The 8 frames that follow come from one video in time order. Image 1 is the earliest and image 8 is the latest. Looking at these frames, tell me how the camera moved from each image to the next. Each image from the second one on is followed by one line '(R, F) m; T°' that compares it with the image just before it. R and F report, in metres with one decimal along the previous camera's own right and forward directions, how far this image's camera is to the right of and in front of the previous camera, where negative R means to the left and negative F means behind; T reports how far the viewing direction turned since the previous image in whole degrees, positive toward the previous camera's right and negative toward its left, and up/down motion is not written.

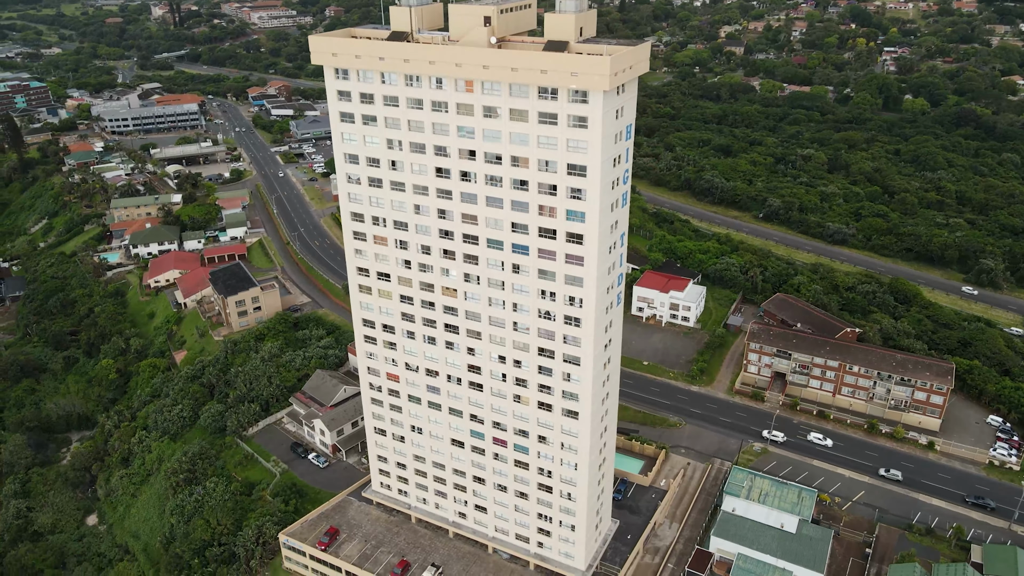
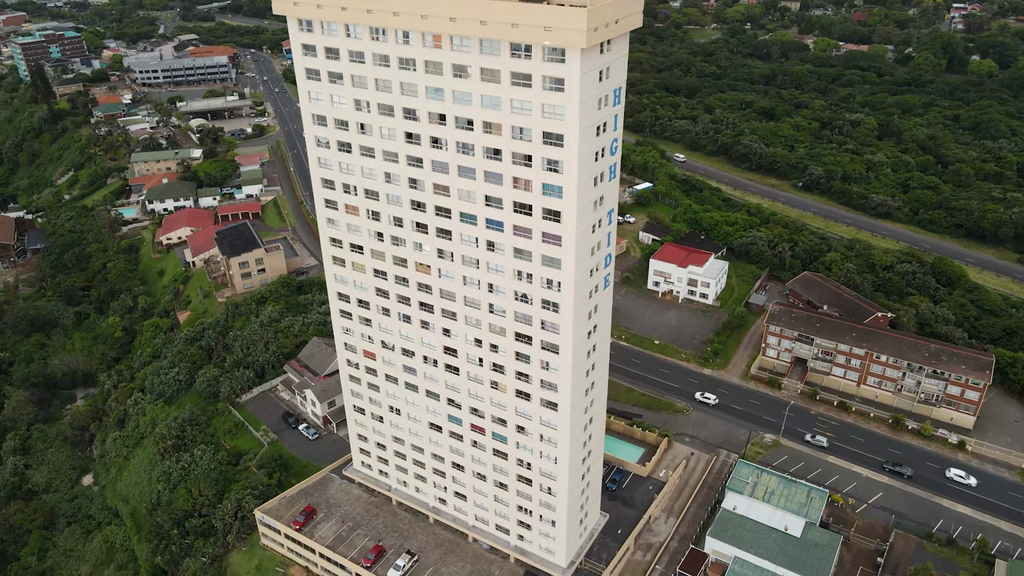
(+5.6, +6.1) m; -3°
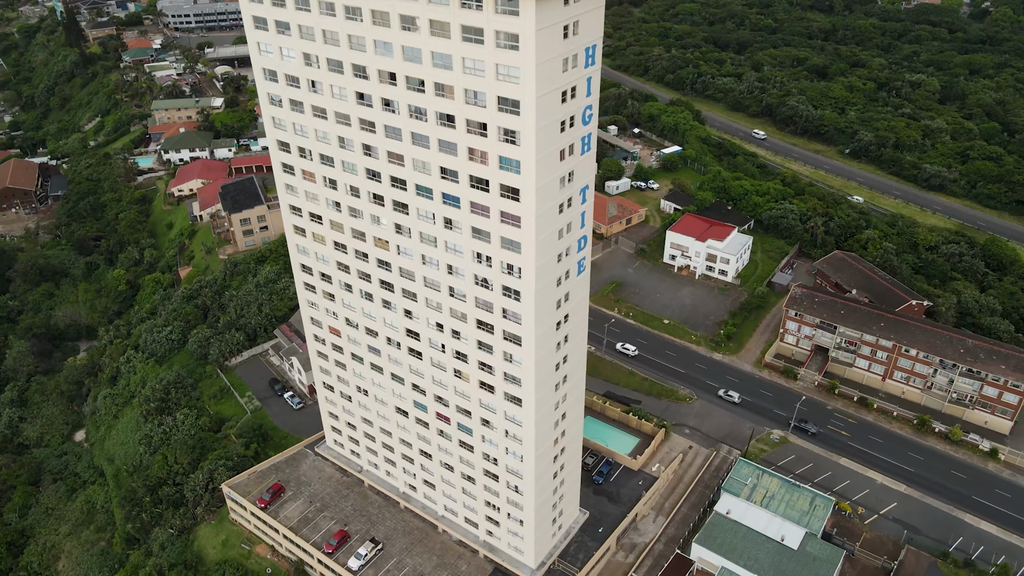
(+6.3, +6.6) m; -4°
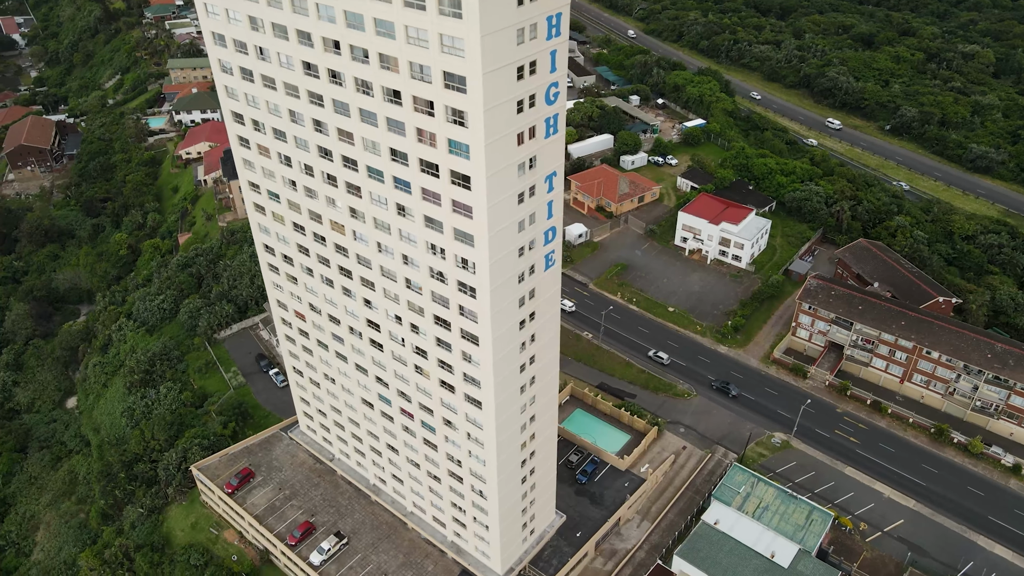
(+5.1, +5.1) m; -3°
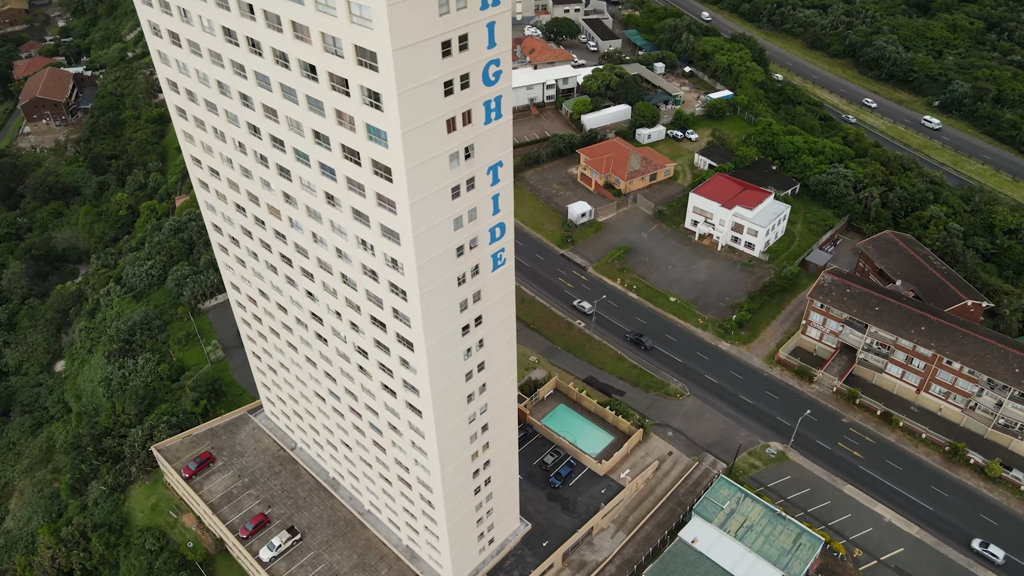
(+5.8, +5.6) m; -3°
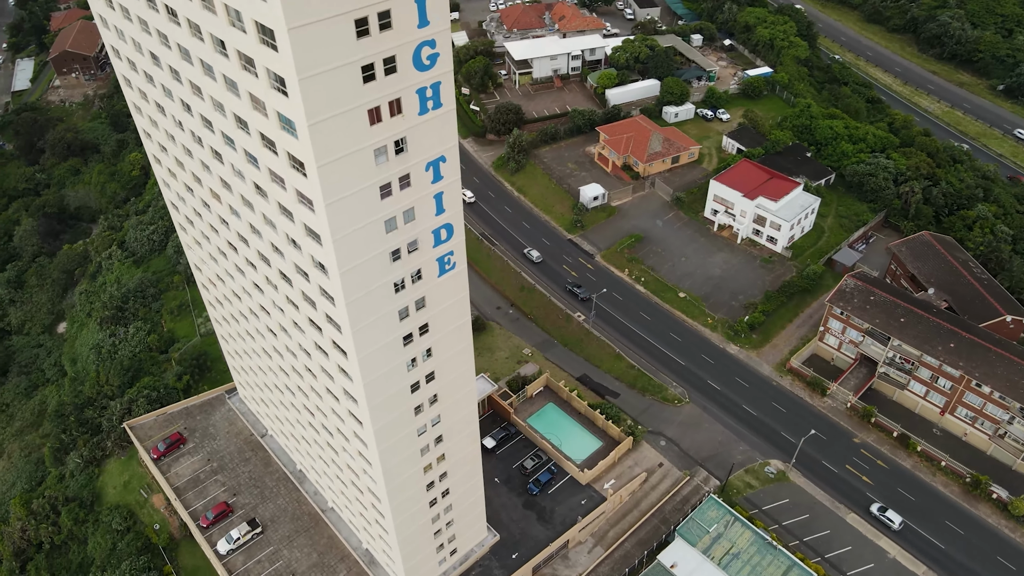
(+5.2, +4.9) m; -3°
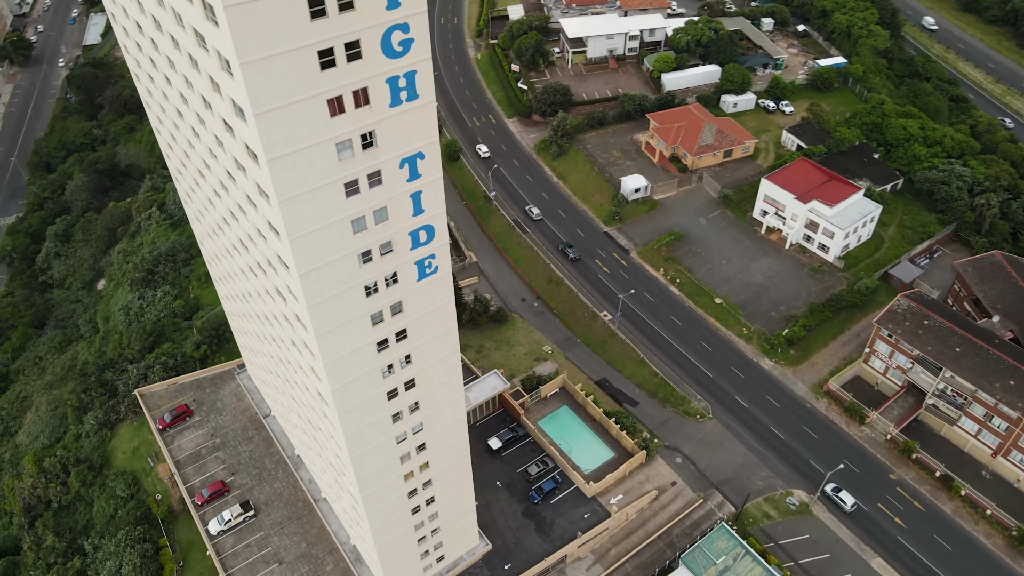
(+3.7, +3.7) m; -5°
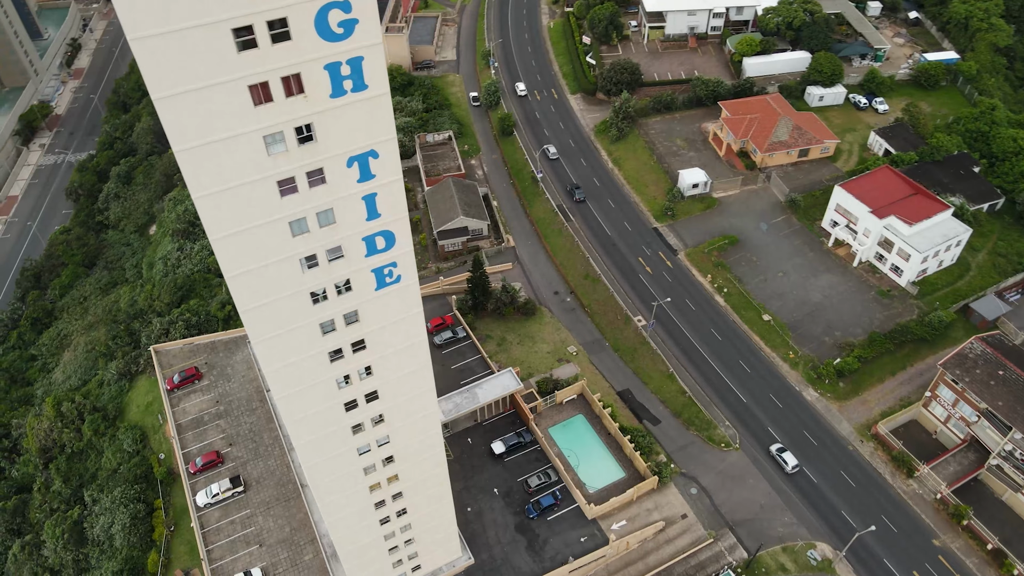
(+4.7, +4.9) m; -6°
